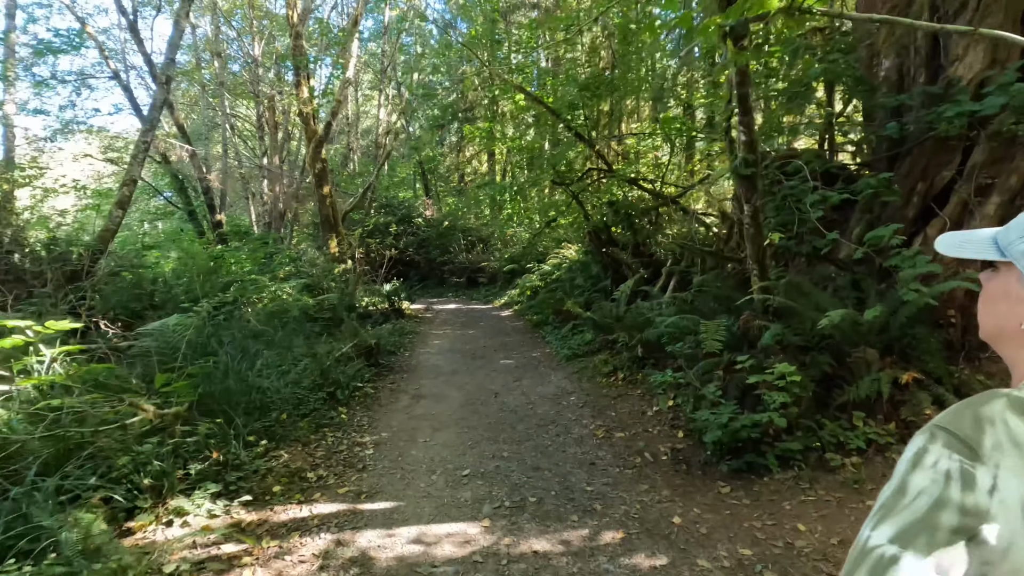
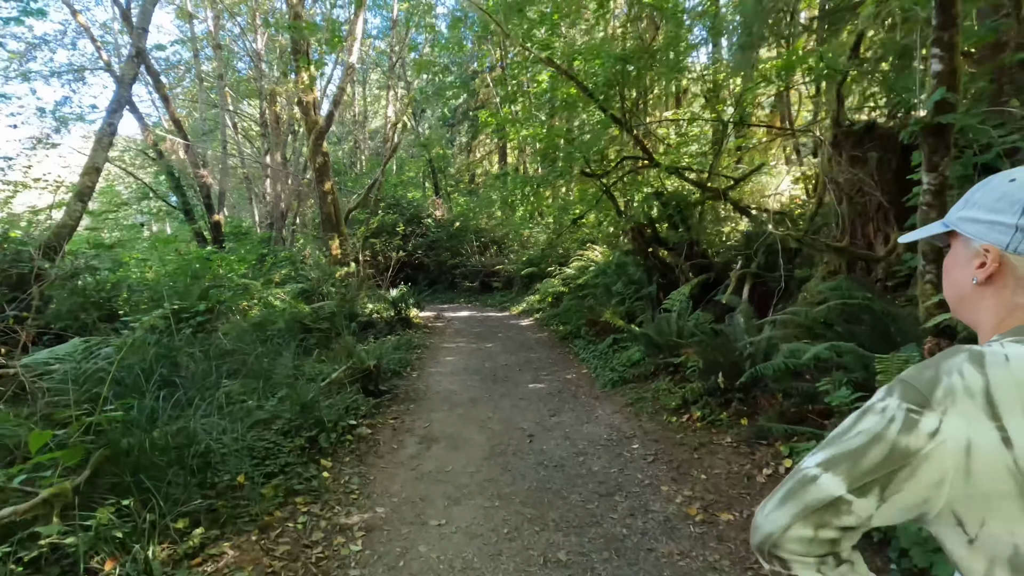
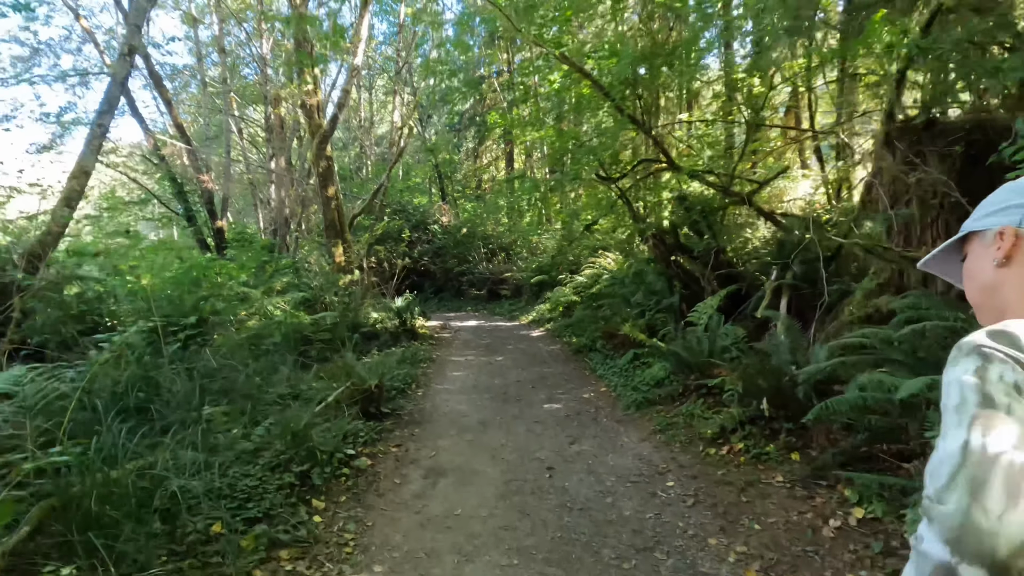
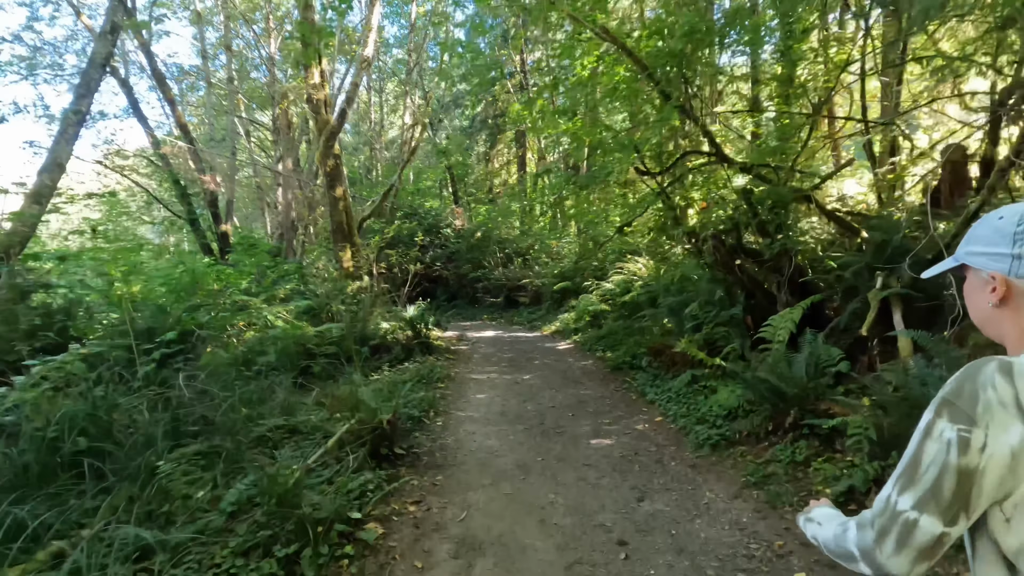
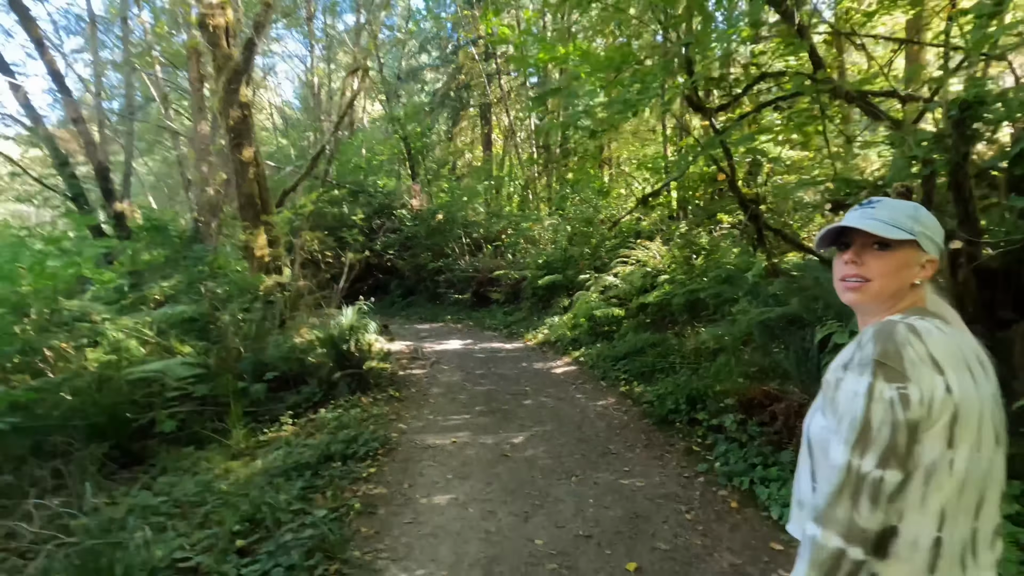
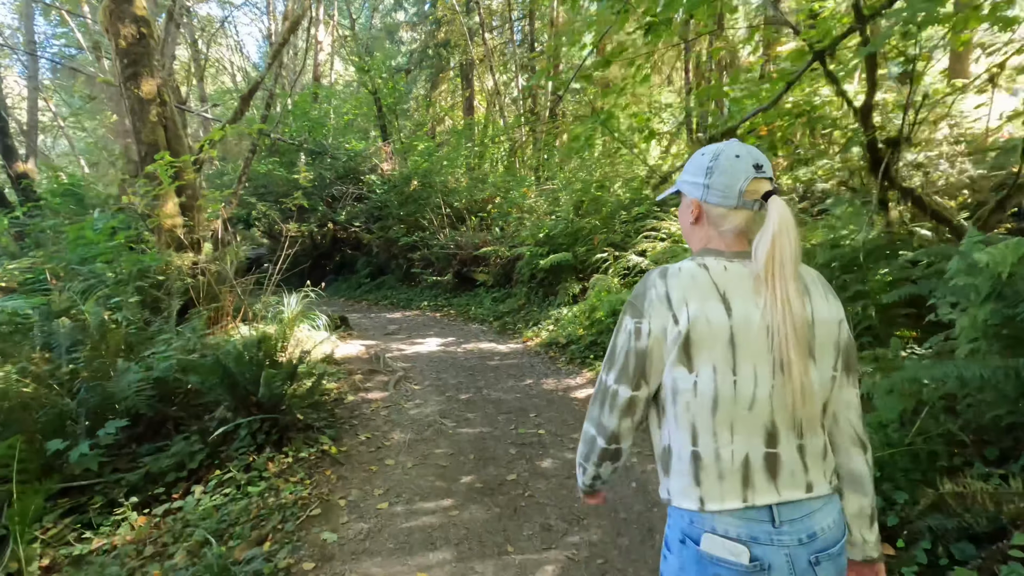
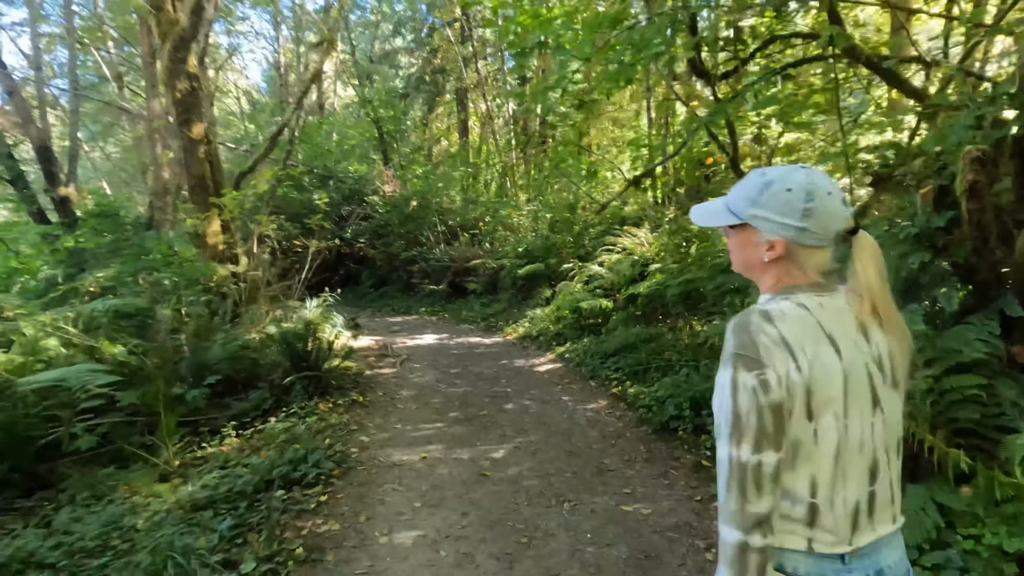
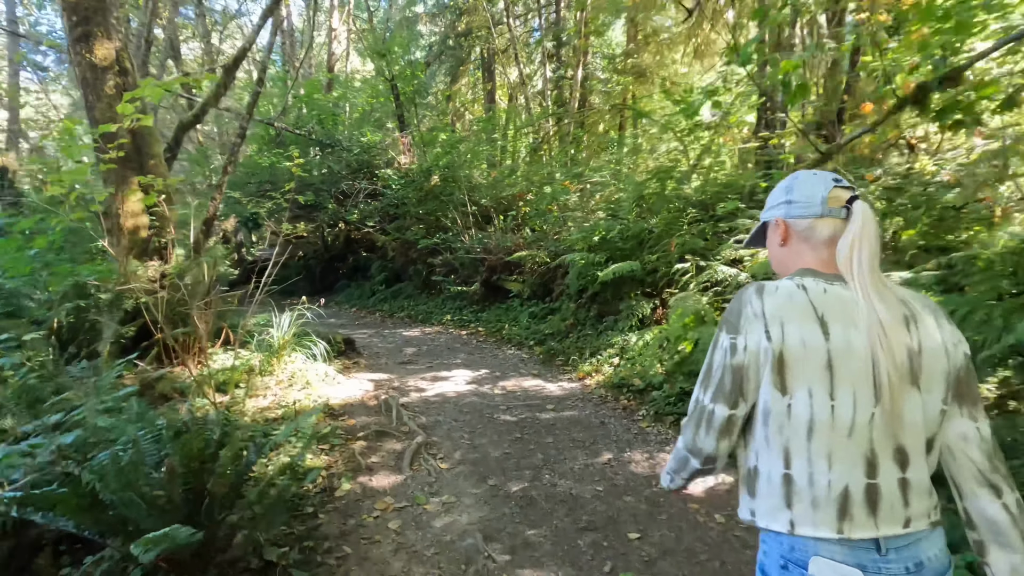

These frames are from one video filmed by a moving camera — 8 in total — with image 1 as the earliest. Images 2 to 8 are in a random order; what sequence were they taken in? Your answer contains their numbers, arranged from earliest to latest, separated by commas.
2, 3, 4, 5, 7, 6, 8
